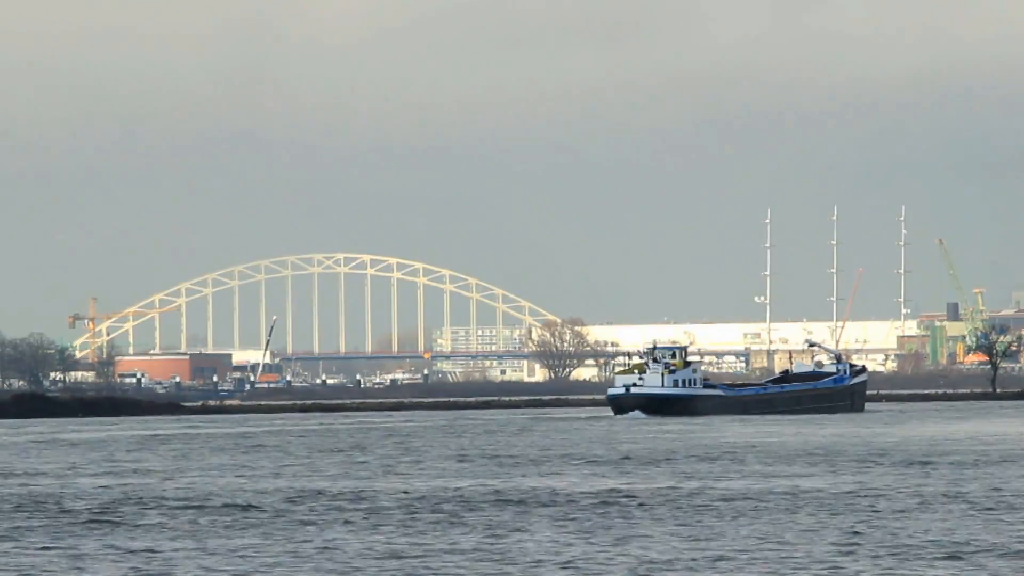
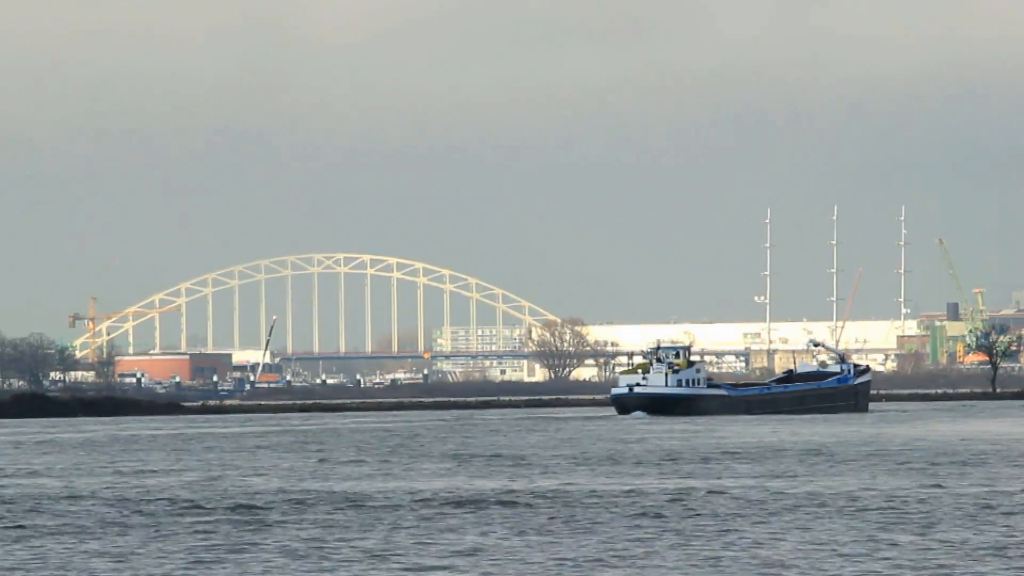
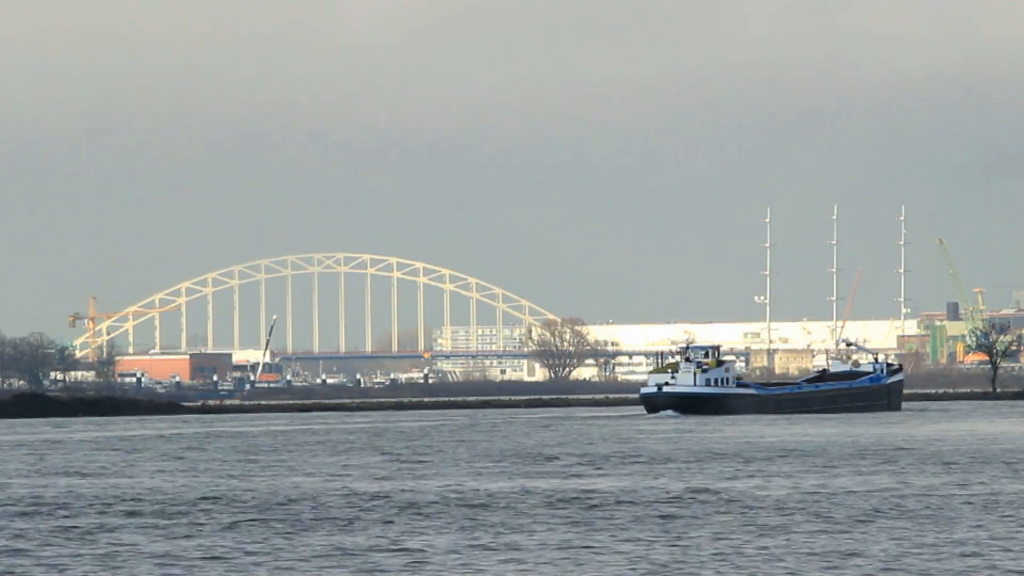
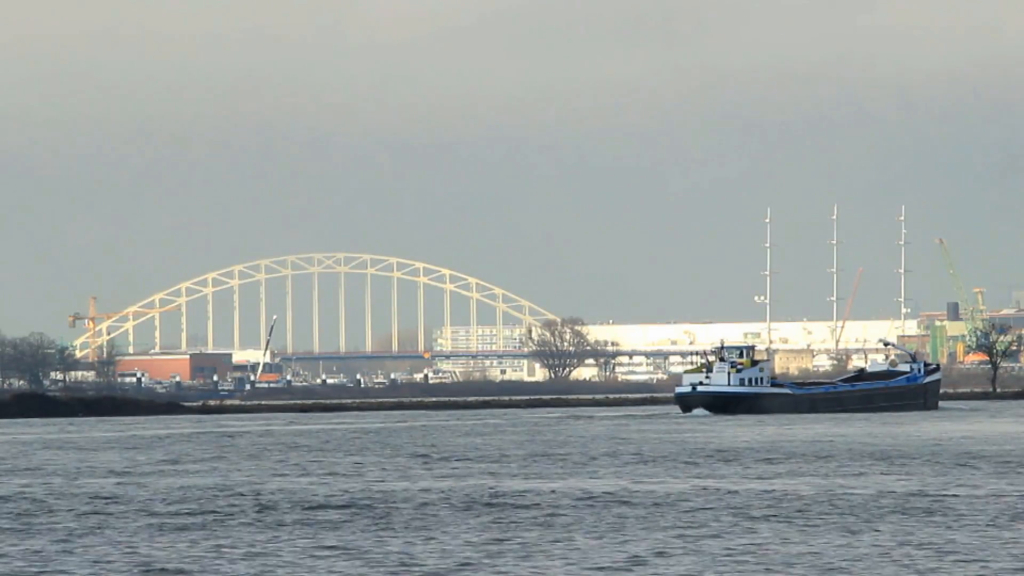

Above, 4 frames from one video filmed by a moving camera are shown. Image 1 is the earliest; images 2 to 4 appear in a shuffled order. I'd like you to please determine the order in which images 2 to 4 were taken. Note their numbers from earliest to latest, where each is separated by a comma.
2, 3, 4
